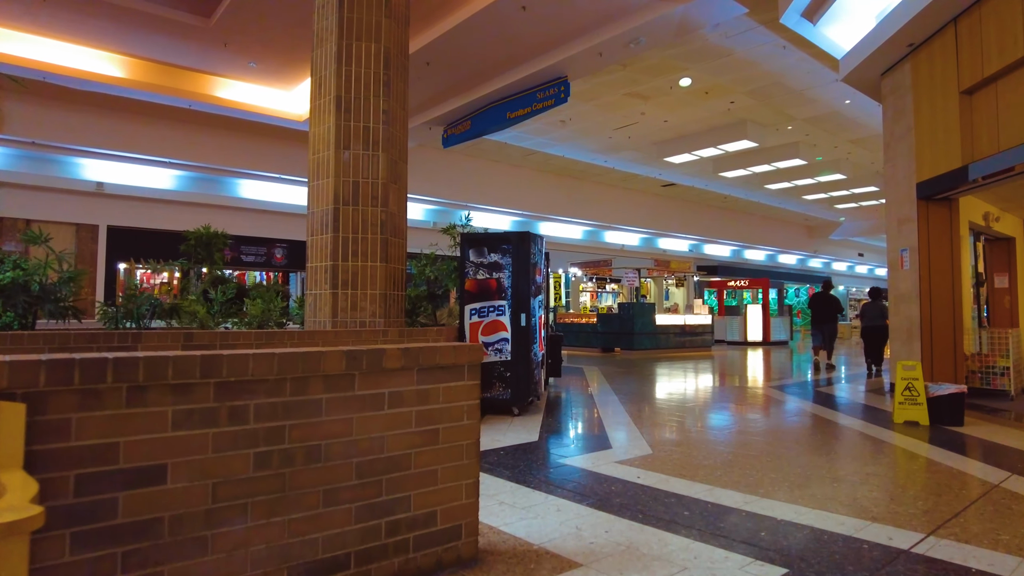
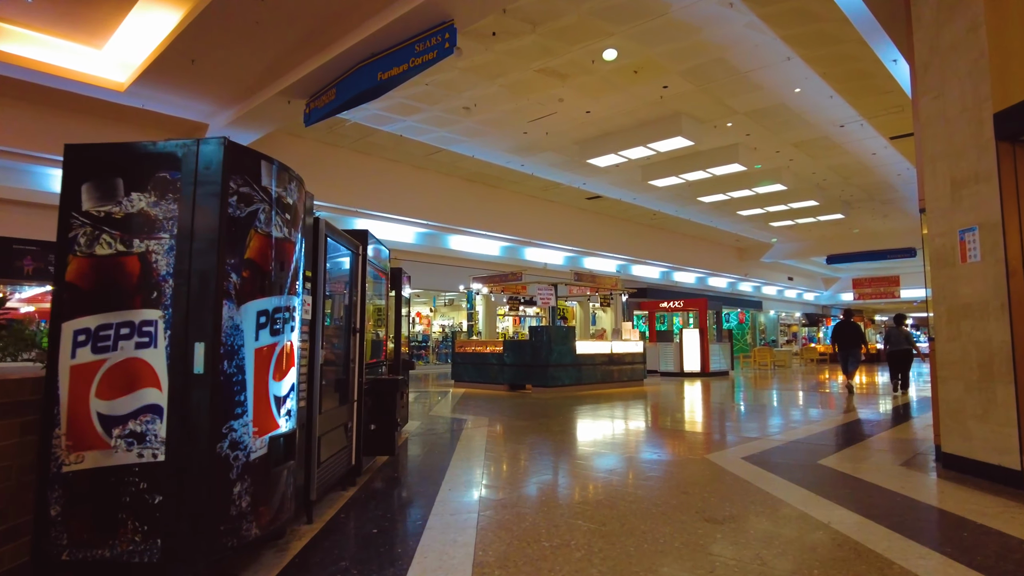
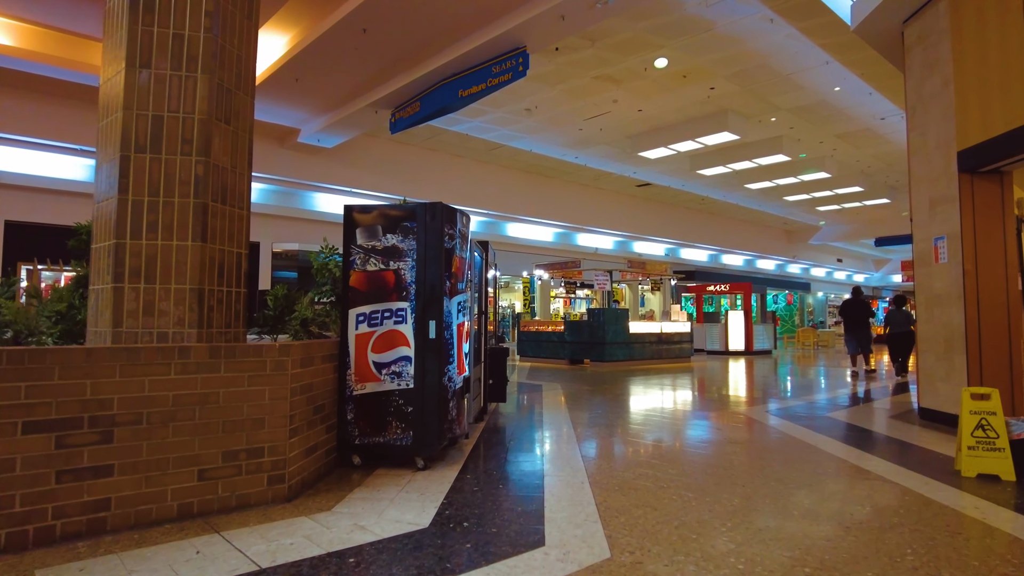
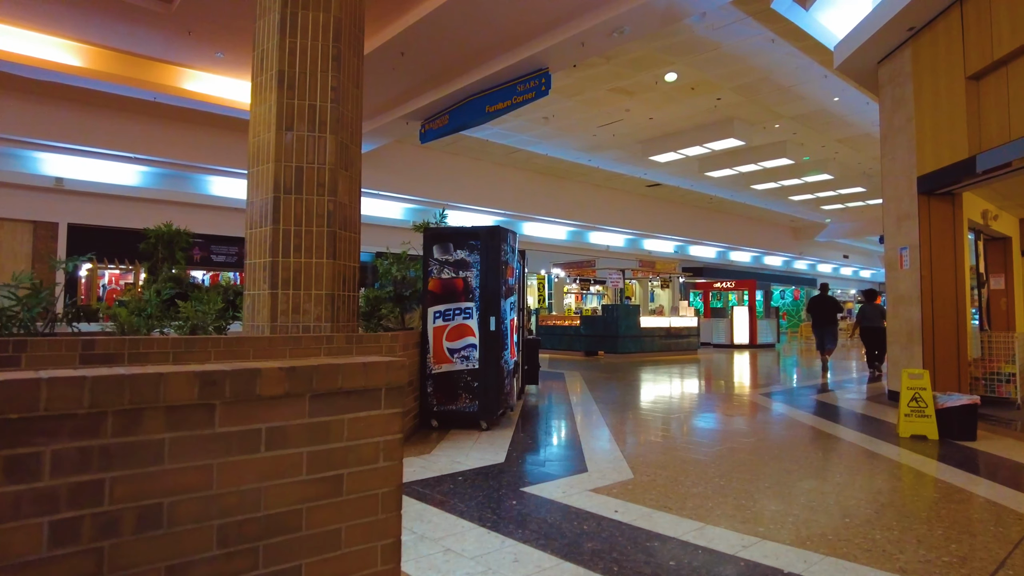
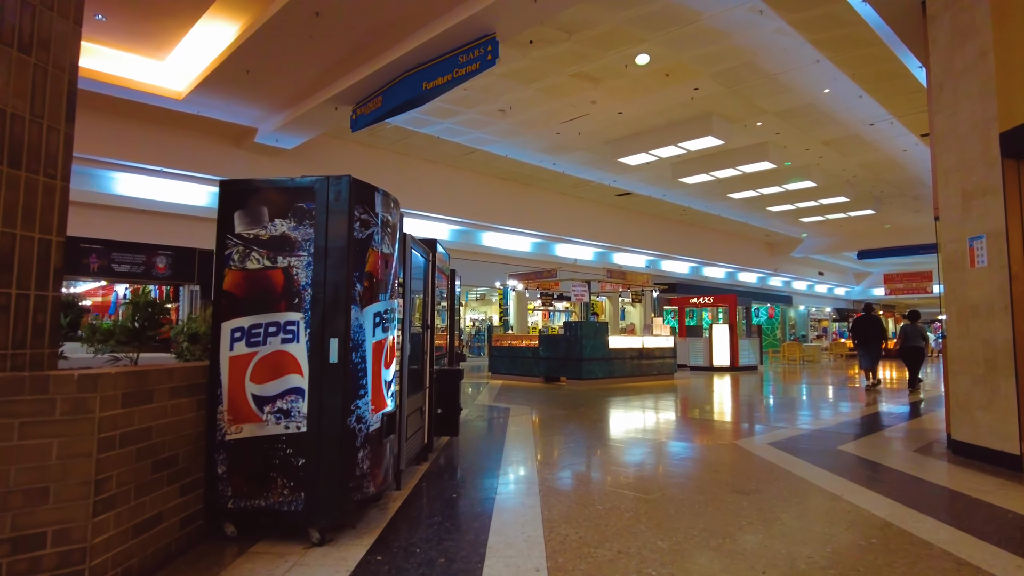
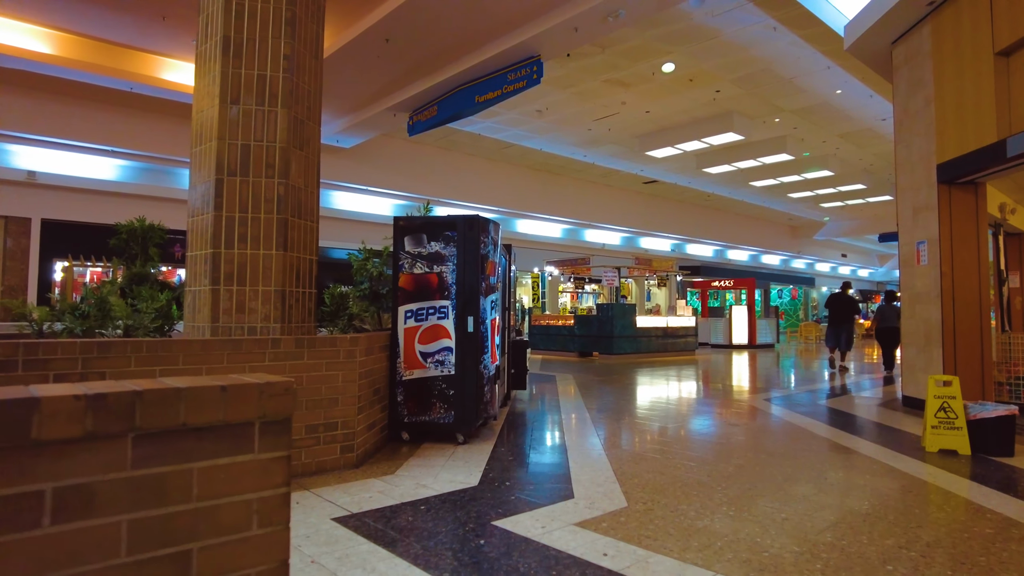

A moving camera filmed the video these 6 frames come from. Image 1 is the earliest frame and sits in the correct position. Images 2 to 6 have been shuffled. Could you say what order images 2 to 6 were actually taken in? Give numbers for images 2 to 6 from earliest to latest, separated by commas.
4, 6, 3, 5, 2
